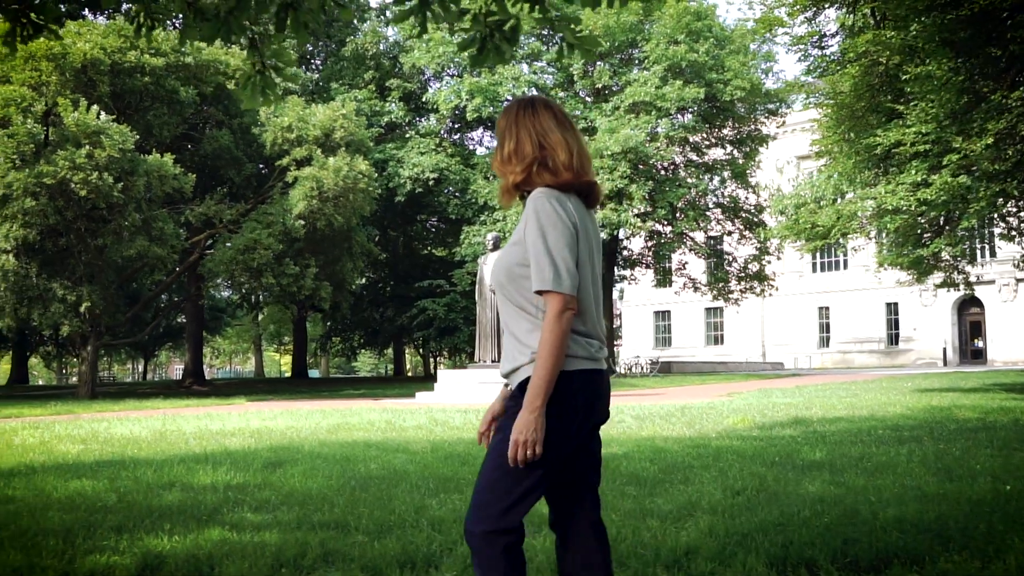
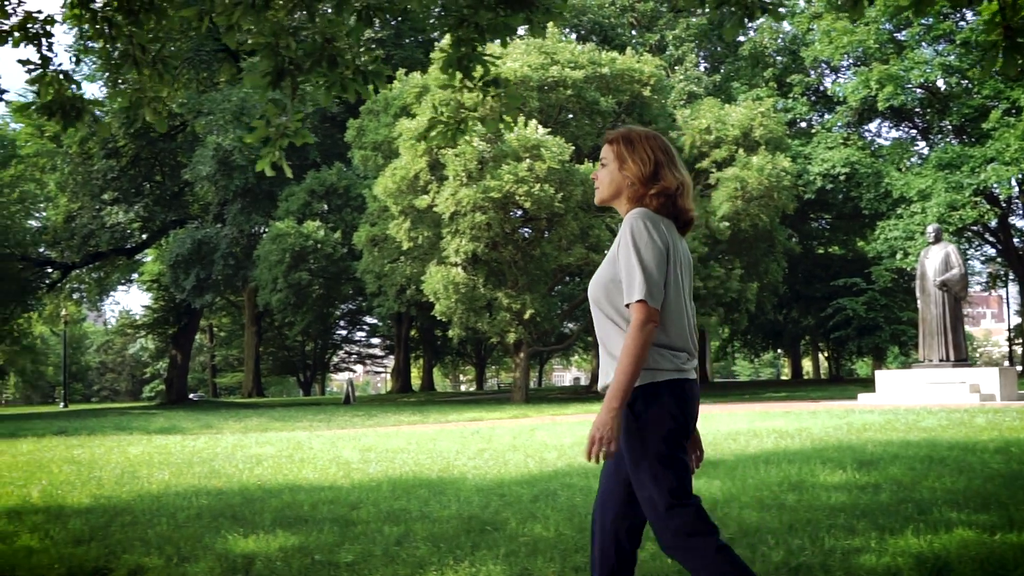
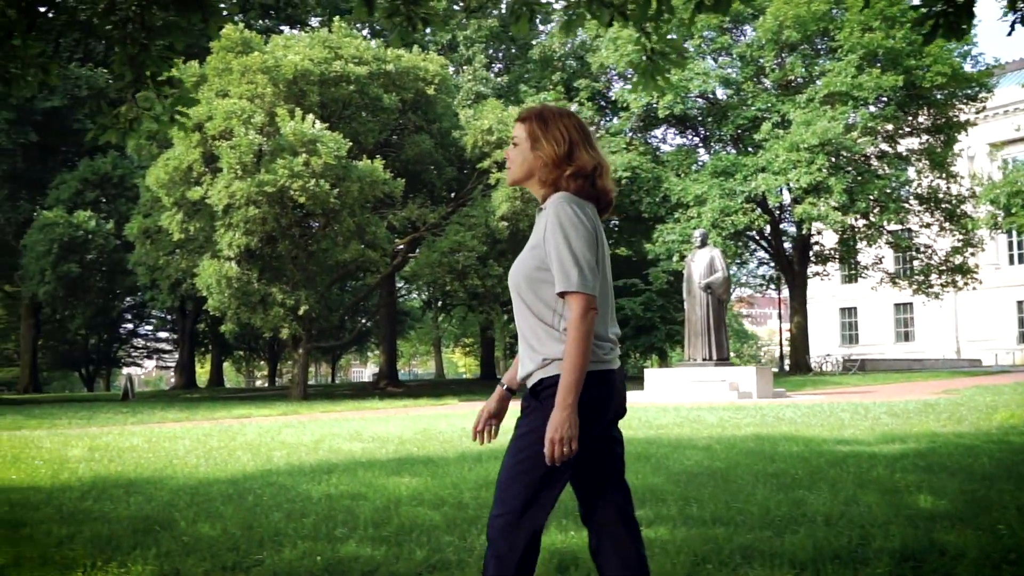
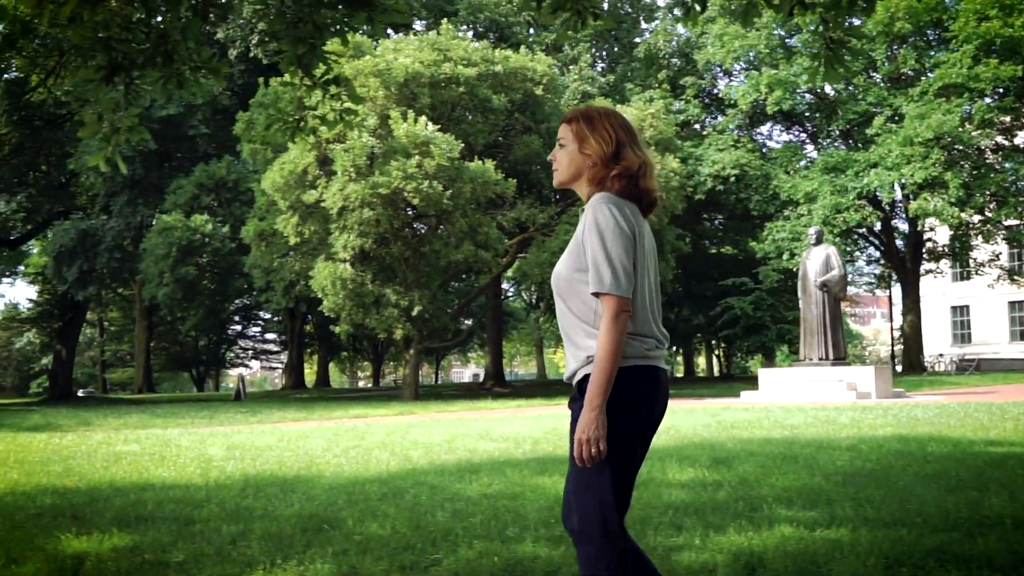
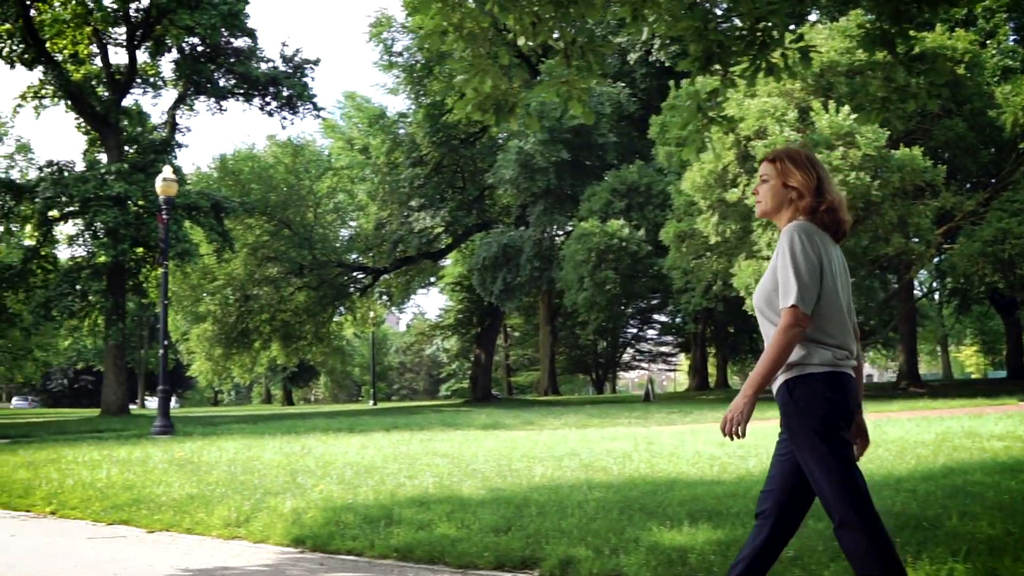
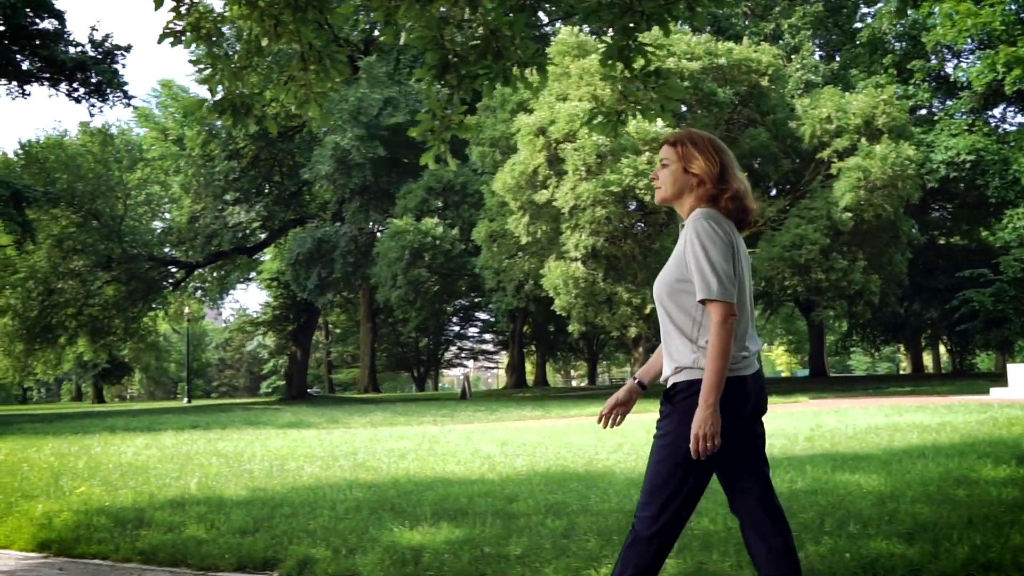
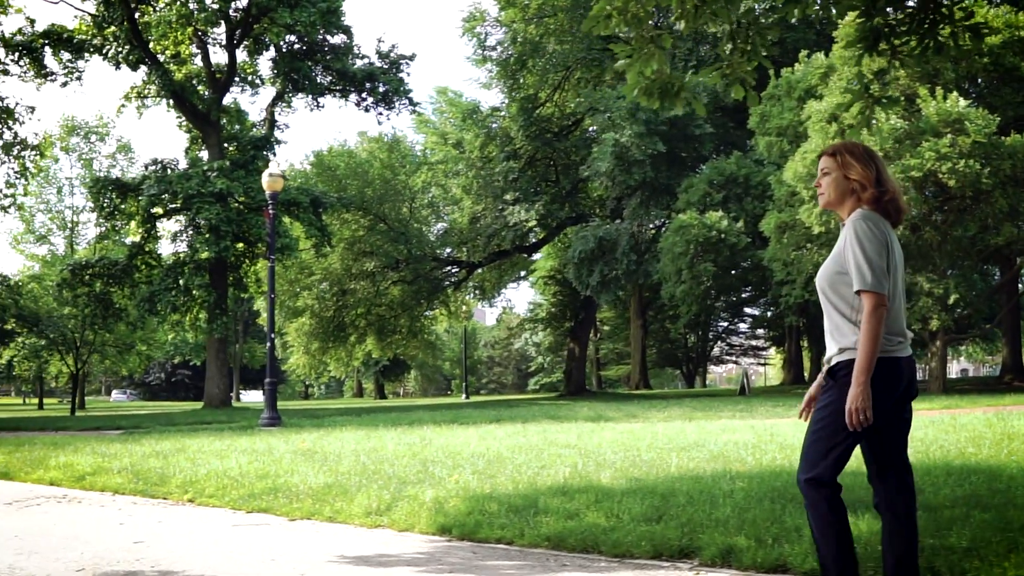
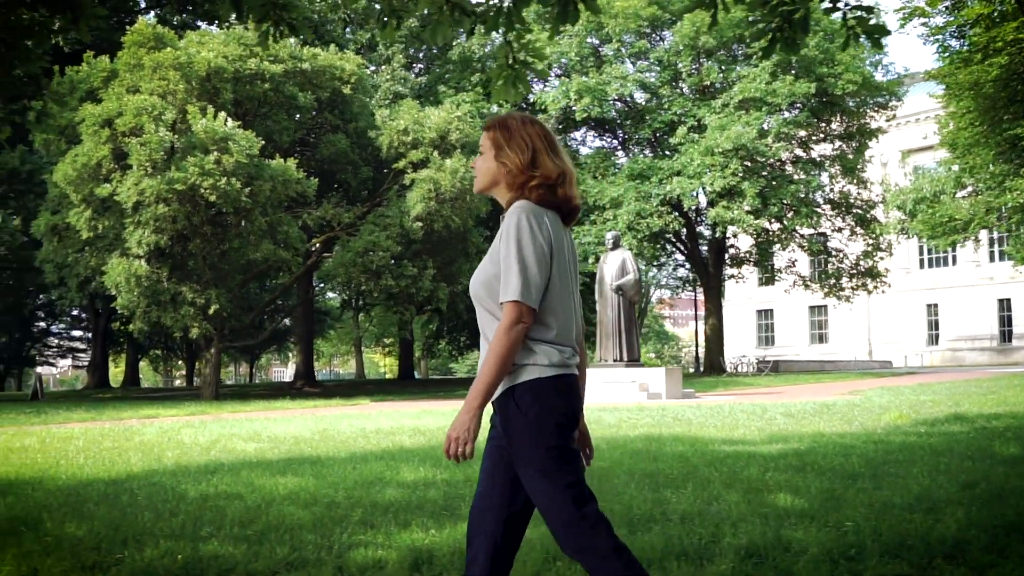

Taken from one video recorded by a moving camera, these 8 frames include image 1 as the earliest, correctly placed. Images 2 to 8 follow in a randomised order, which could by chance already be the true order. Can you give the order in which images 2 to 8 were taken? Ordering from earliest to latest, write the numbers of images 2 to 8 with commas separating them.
8, 3, 4, 2, 6, 5, 7
